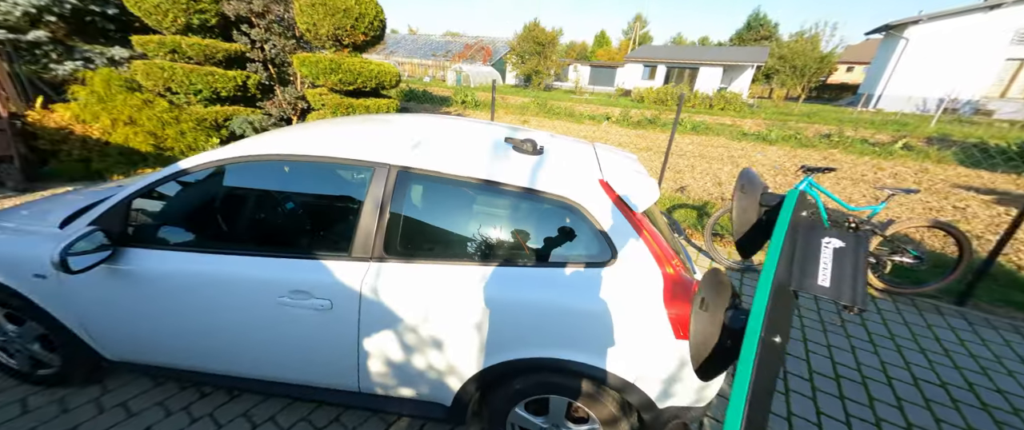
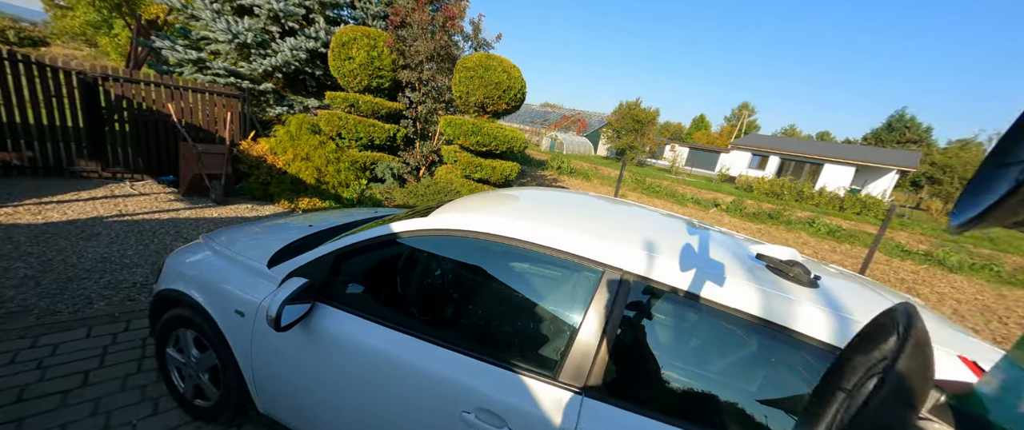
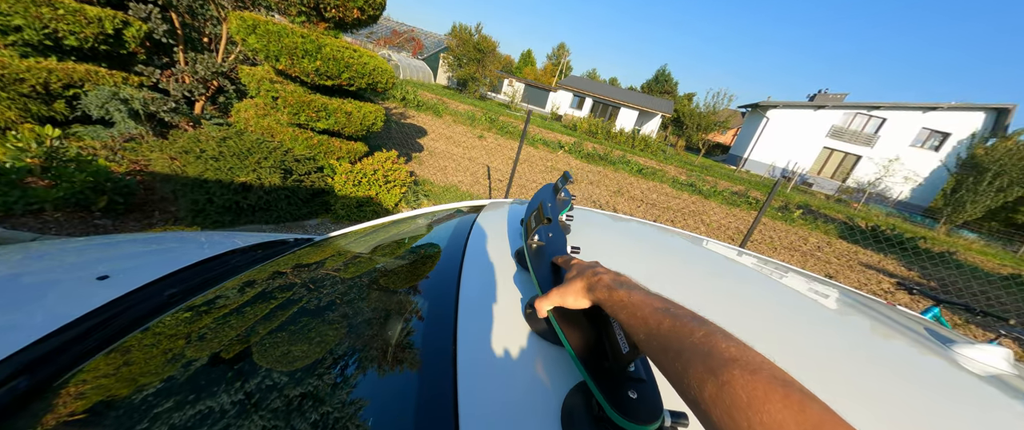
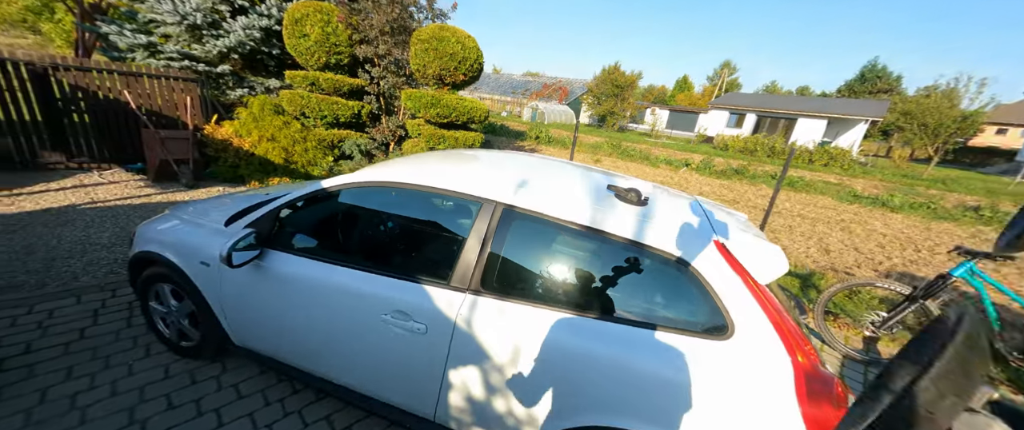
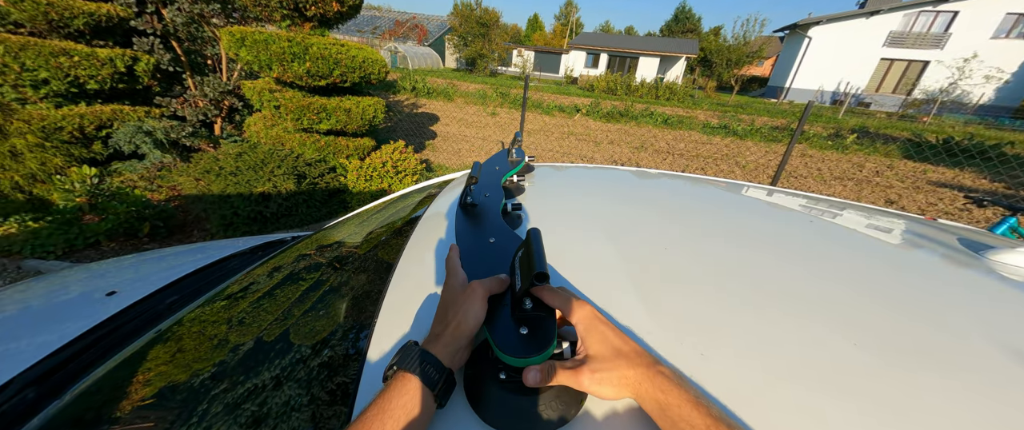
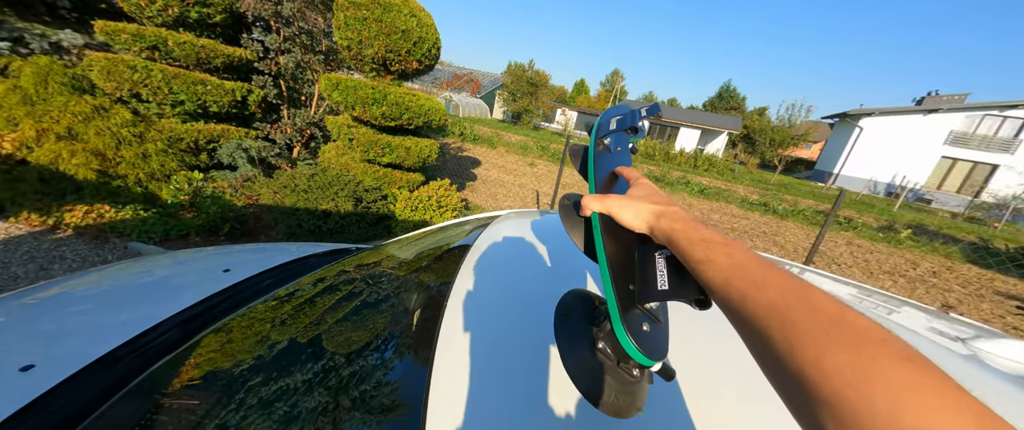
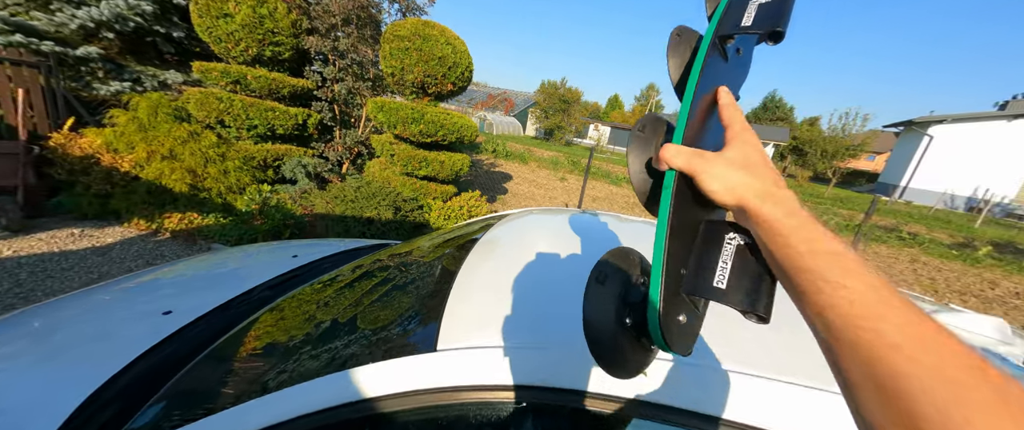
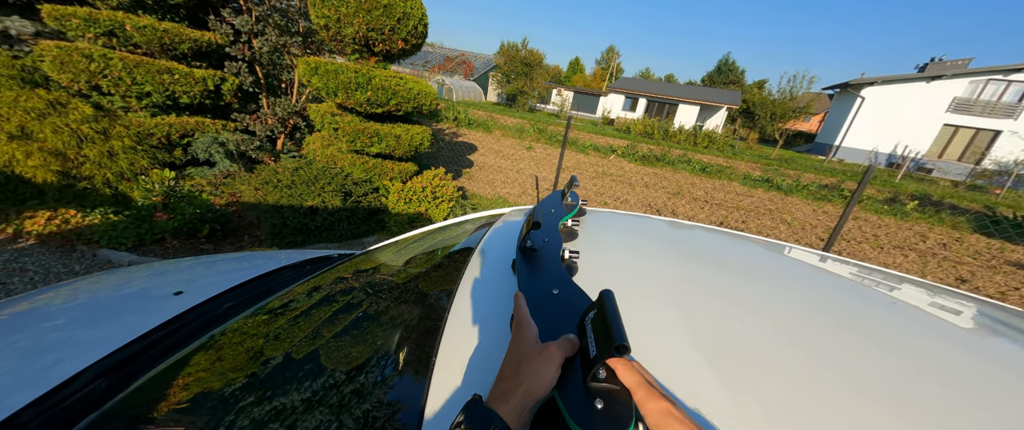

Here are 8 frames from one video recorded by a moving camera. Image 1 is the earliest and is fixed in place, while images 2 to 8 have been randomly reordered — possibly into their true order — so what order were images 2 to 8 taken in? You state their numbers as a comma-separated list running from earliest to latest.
4, 2, 7, 6, 3, 5, 8
